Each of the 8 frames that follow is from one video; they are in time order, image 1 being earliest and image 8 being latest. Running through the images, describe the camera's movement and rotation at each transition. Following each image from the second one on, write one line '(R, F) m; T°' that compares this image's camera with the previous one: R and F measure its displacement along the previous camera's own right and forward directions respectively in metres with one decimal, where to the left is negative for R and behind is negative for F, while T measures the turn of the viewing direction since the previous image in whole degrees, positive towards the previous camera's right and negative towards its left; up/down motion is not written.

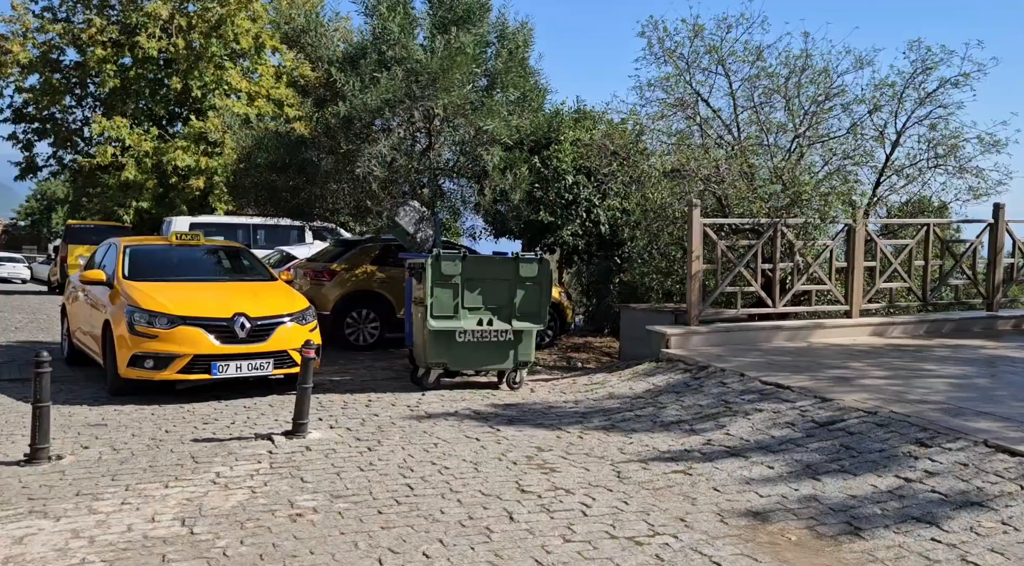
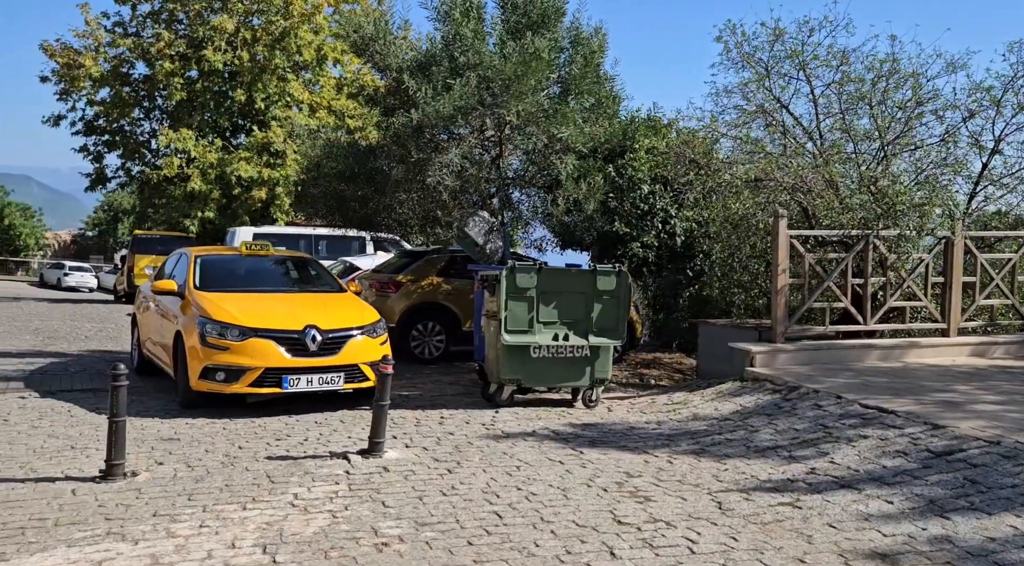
(-0.2, +0.3) m; -3°
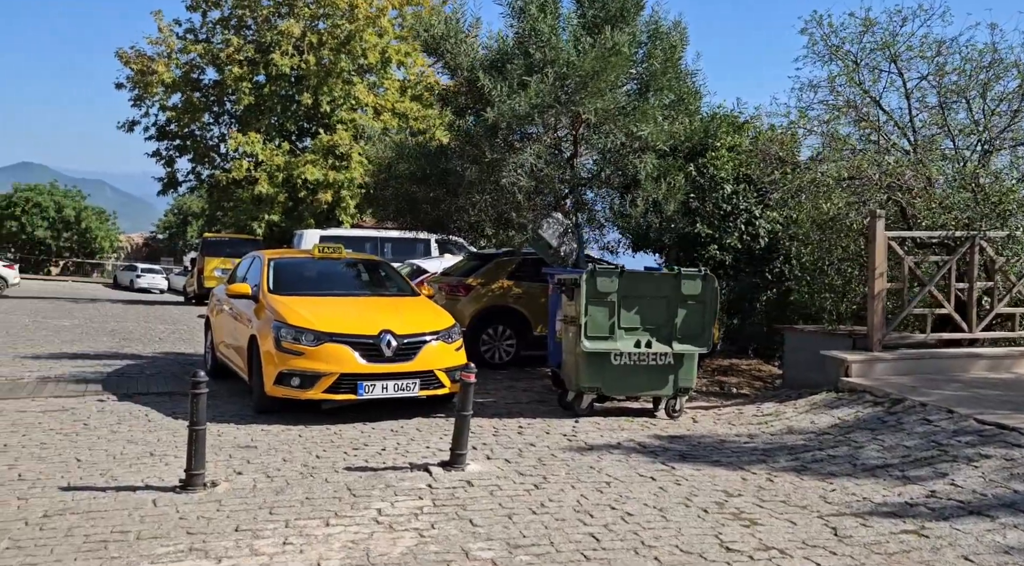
(-0.2, +0.3) m; -4°
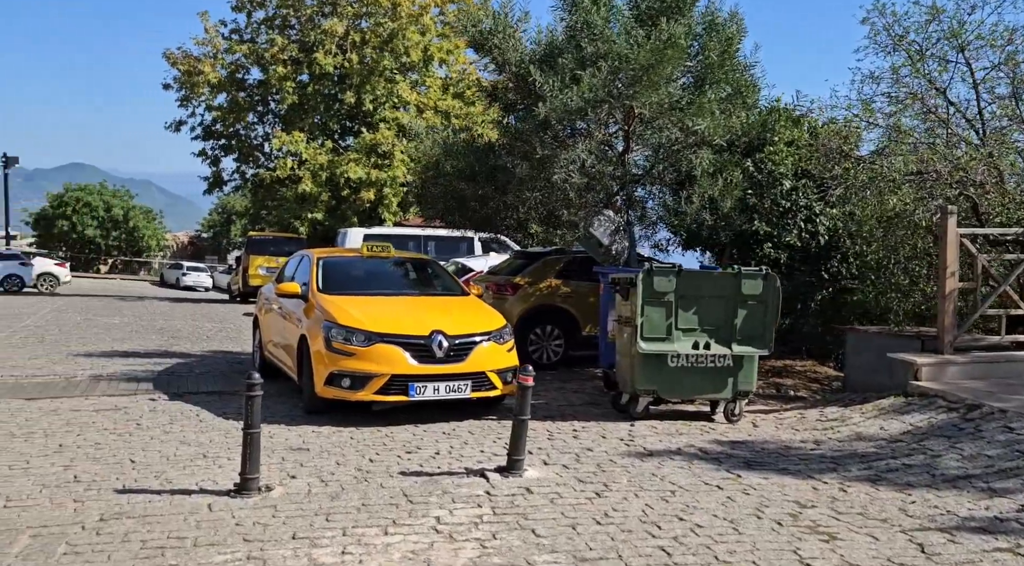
(-0.1, +0.2) m; -2°
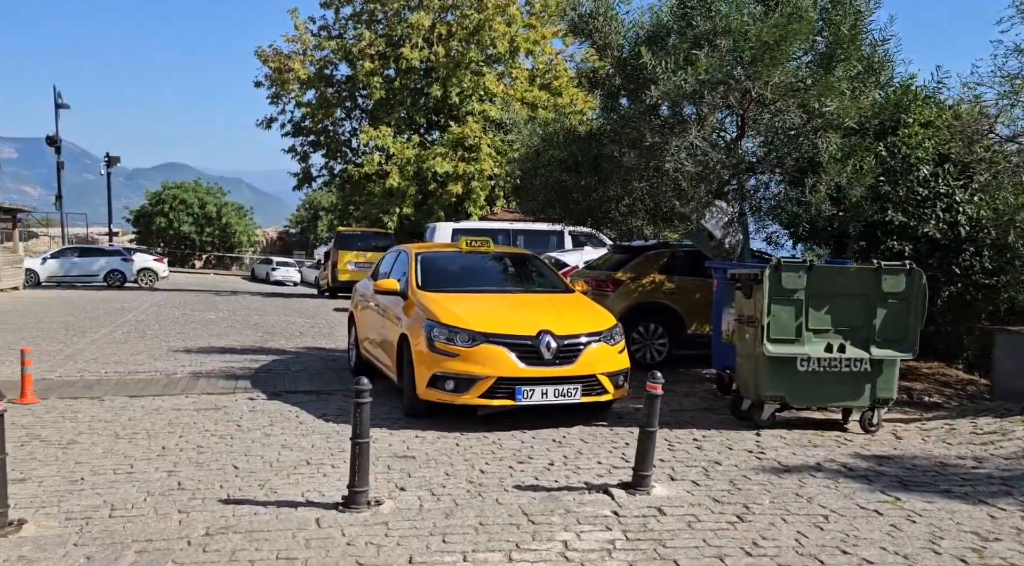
(-0.3, +0.5) m; -5°
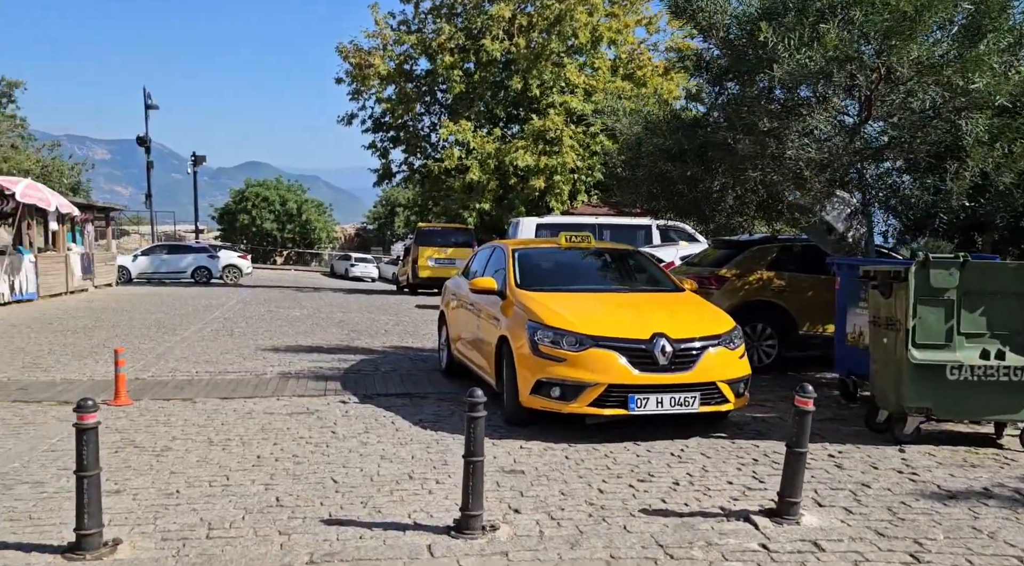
(-0.3, +0.5) m; -5°
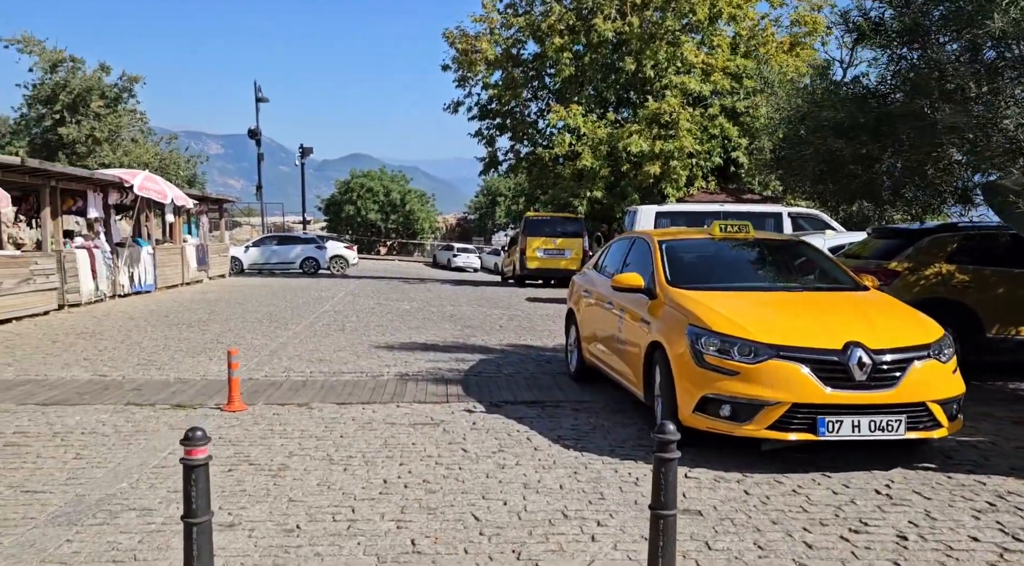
(-0.4, +1.0) m; -6°
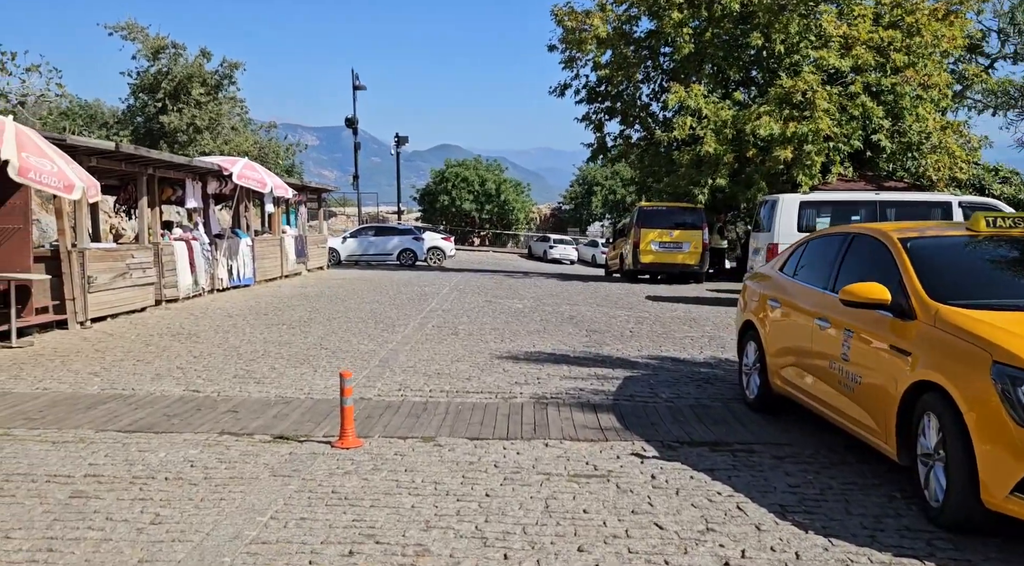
(-0.7, +1.9) m; -6°
